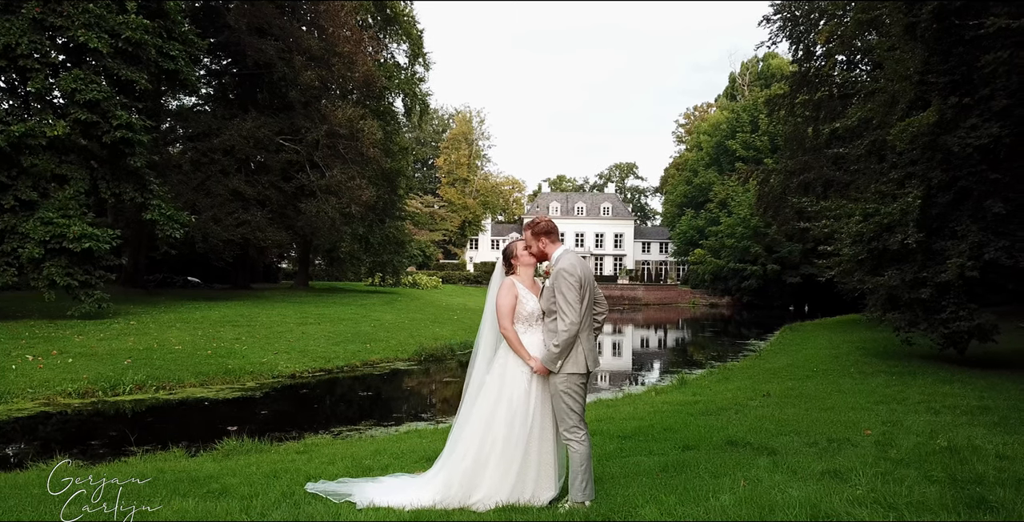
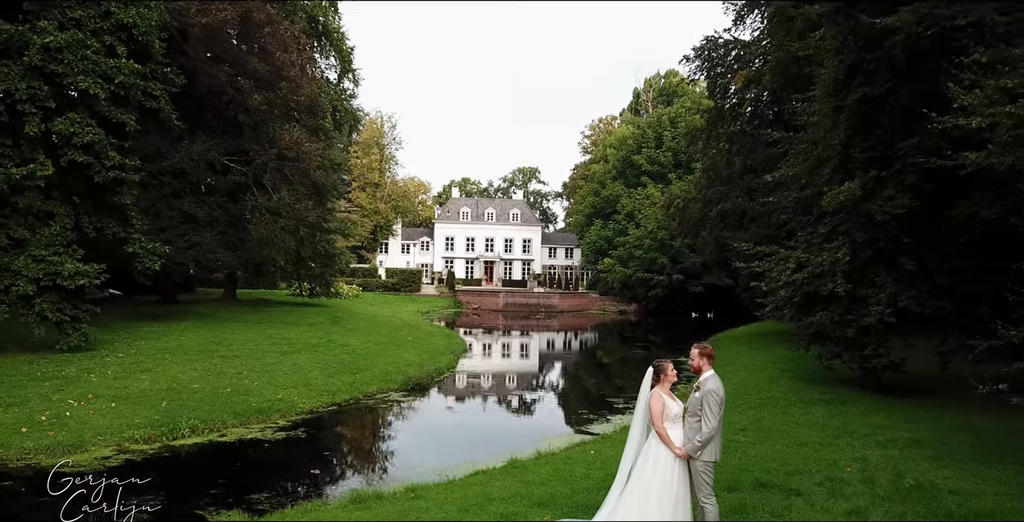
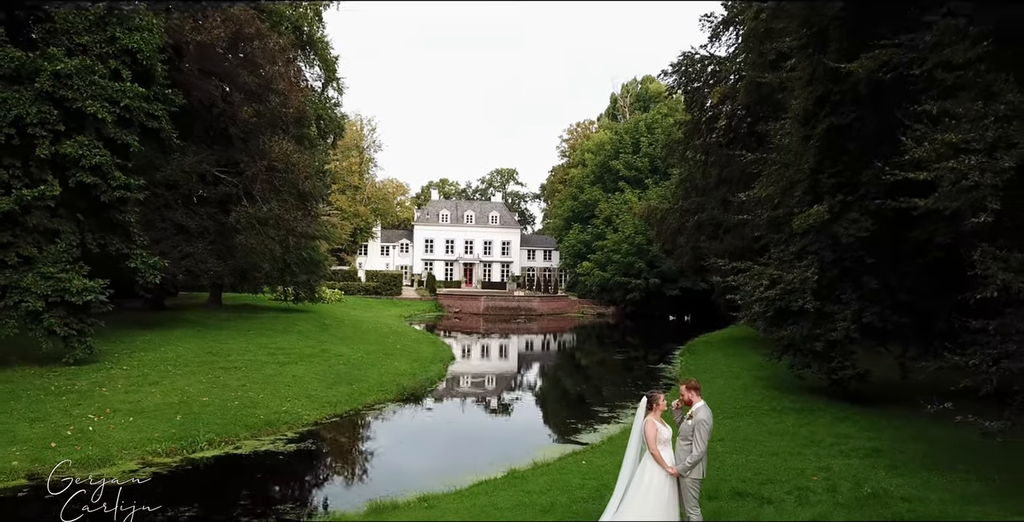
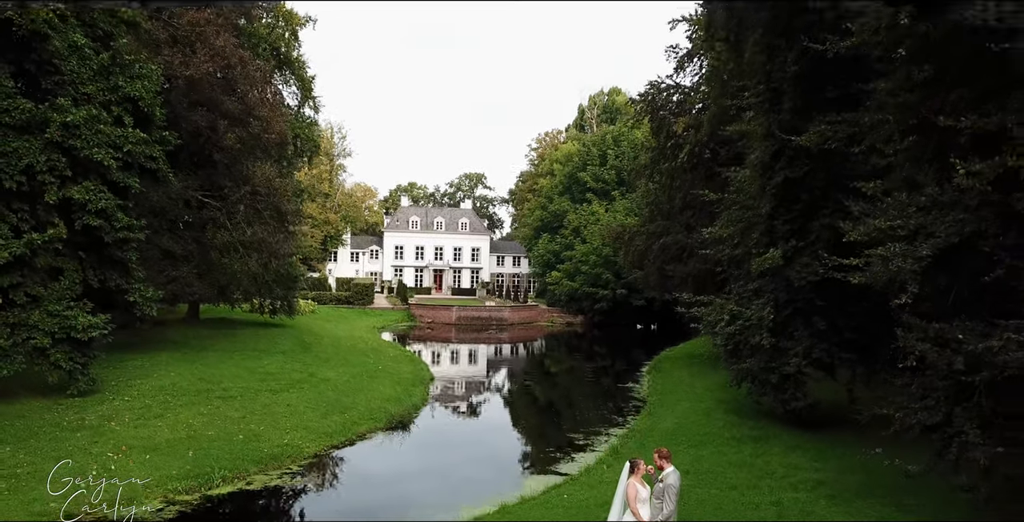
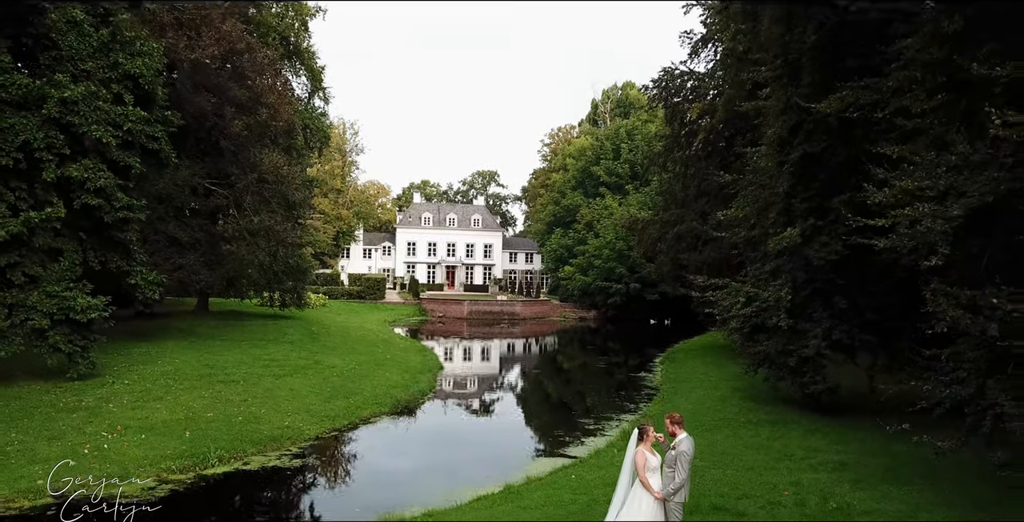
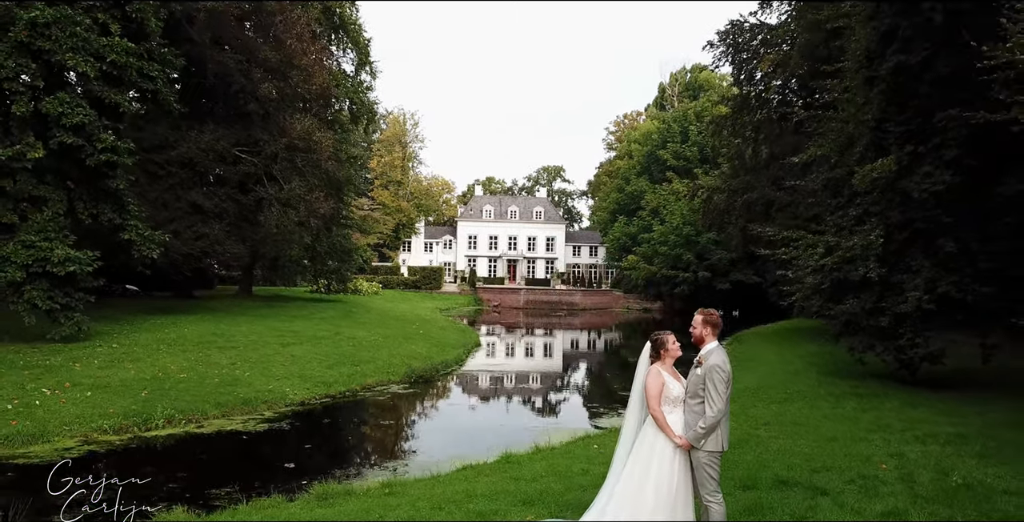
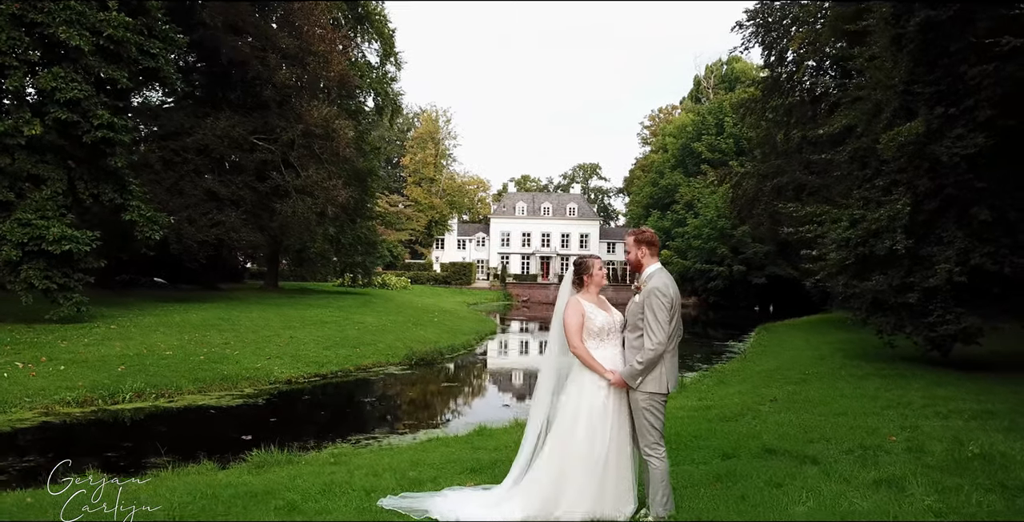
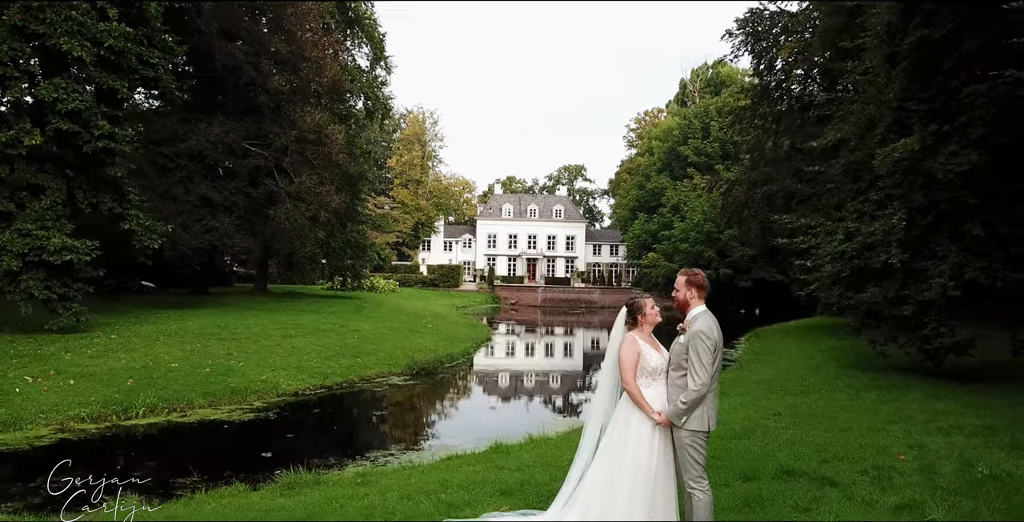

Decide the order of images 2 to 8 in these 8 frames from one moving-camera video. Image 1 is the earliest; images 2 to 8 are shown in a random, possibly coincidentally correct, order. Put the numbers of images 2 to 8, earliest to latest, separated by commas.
7, 8, 6, 2, 3, 5, 4
